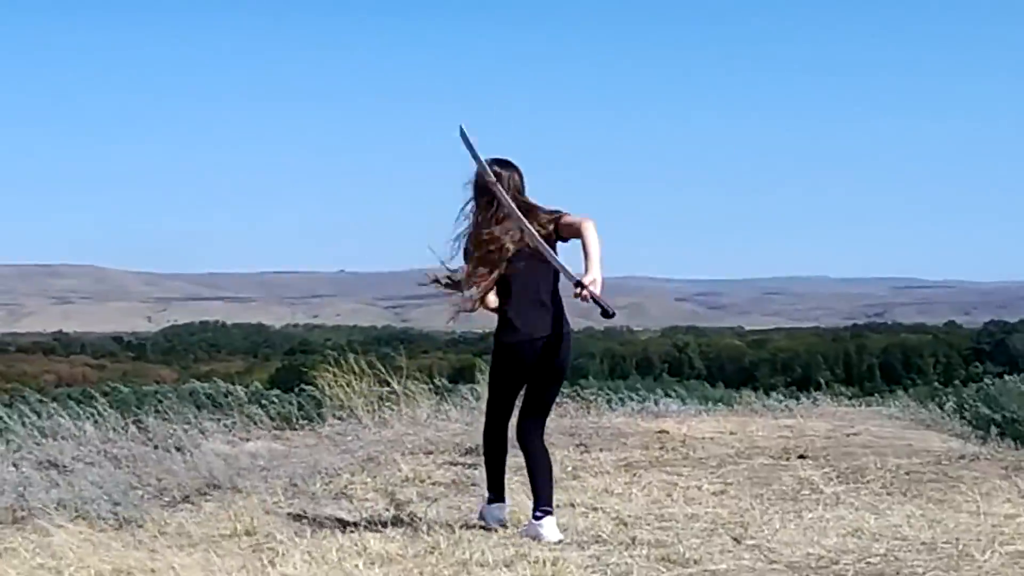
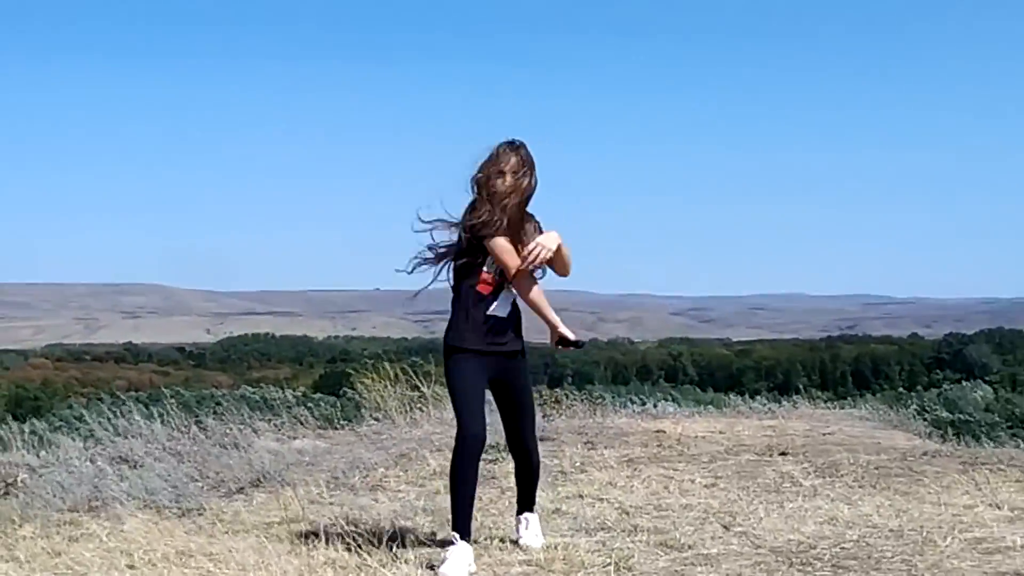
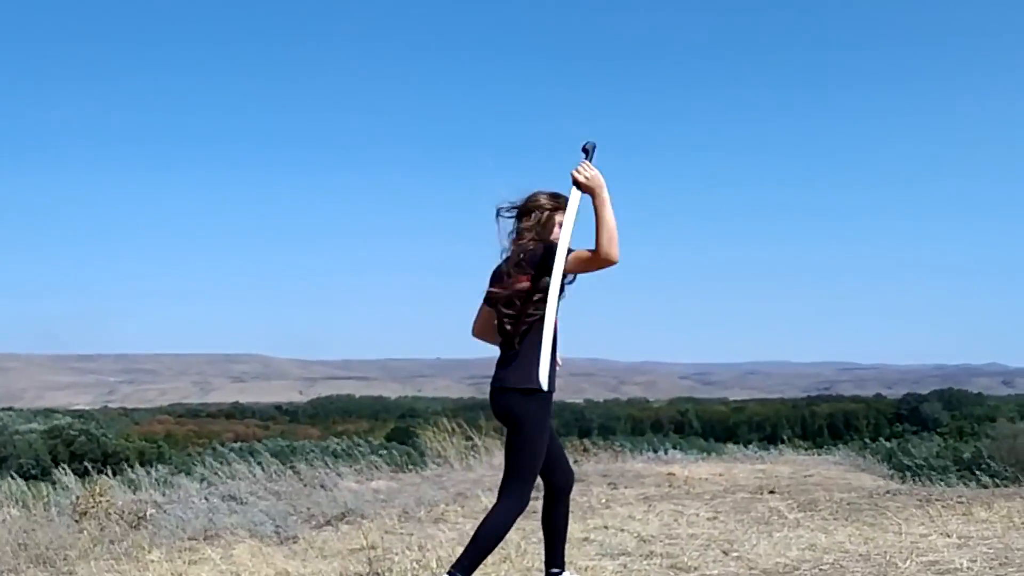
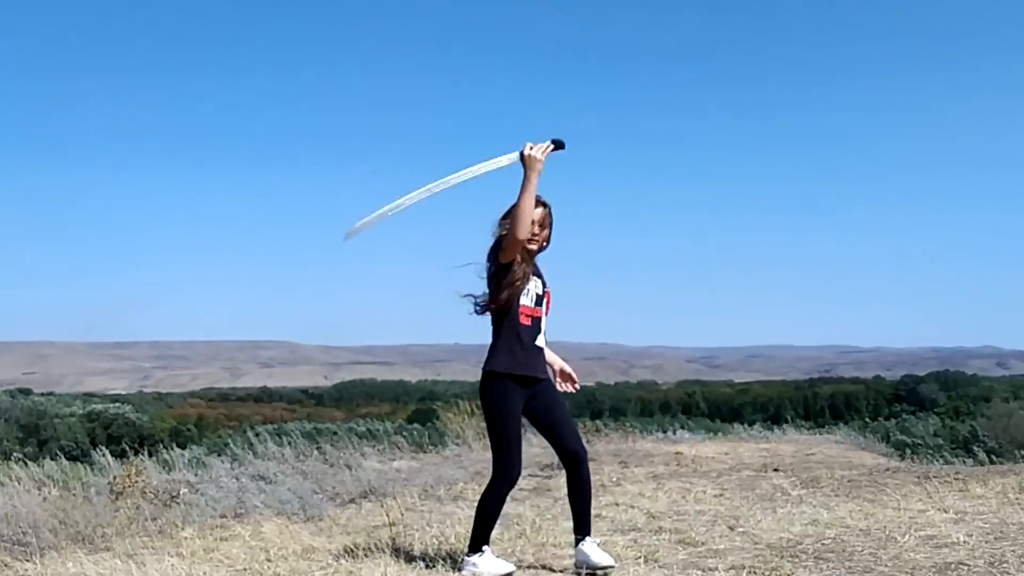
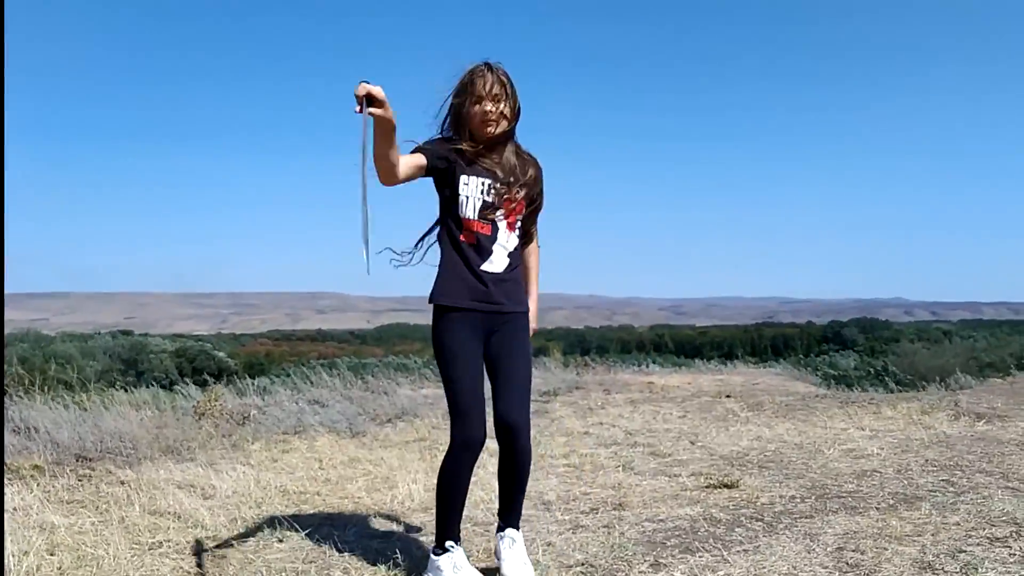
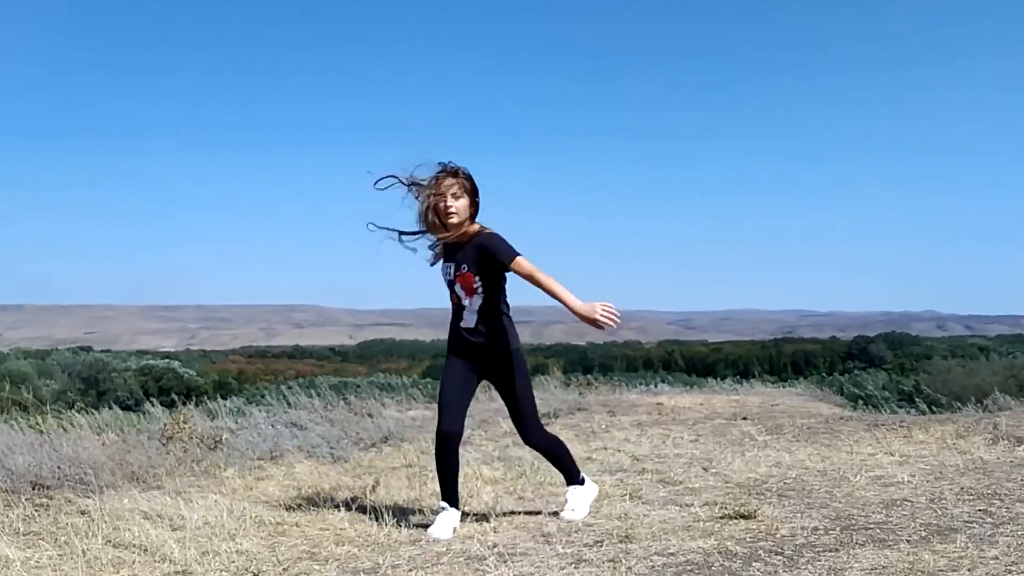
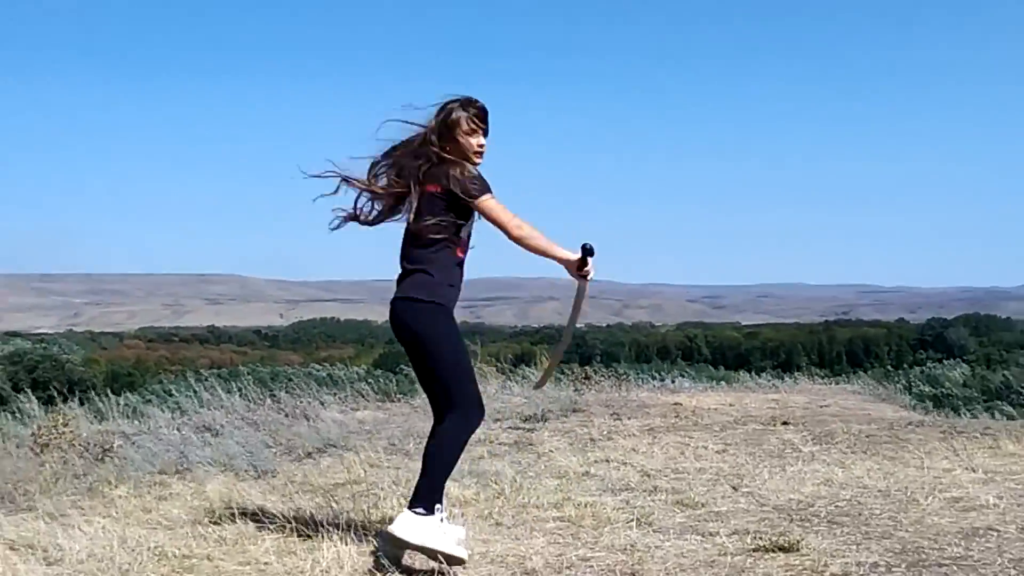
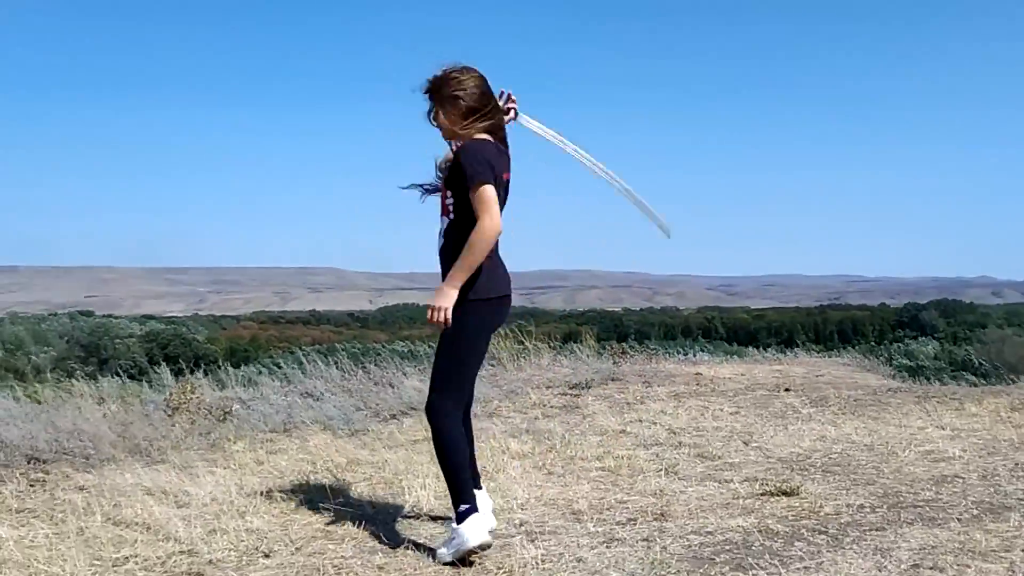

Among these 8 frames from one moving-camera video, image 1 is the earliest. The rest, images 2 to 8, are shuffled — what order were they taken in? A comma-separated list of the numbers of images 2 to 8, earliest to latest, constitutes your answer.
2, 7, 8, 5, 6, 4, 3
